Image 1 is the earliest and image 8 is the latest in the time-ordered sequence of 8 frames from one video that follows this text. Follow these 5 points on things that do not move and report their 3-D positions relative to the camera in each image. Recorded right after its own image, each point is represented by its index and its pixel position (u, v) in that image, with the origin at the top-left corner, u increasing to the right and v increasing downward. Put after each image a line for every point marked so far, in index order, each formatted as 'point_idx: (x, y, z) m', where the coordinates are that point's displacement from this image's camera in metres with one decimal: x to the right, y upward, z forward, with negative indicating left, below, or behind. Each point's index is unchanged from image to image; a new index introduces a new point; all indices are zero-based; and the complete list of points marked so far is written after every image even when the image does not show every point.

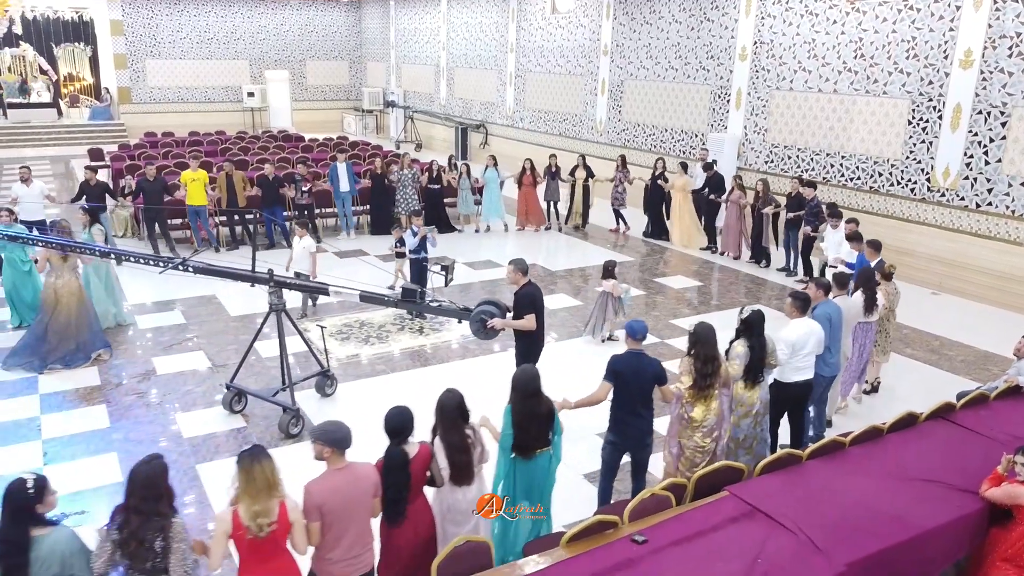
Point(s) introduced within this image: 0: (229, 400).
0: (-1.9, -0.8, +5.5) m
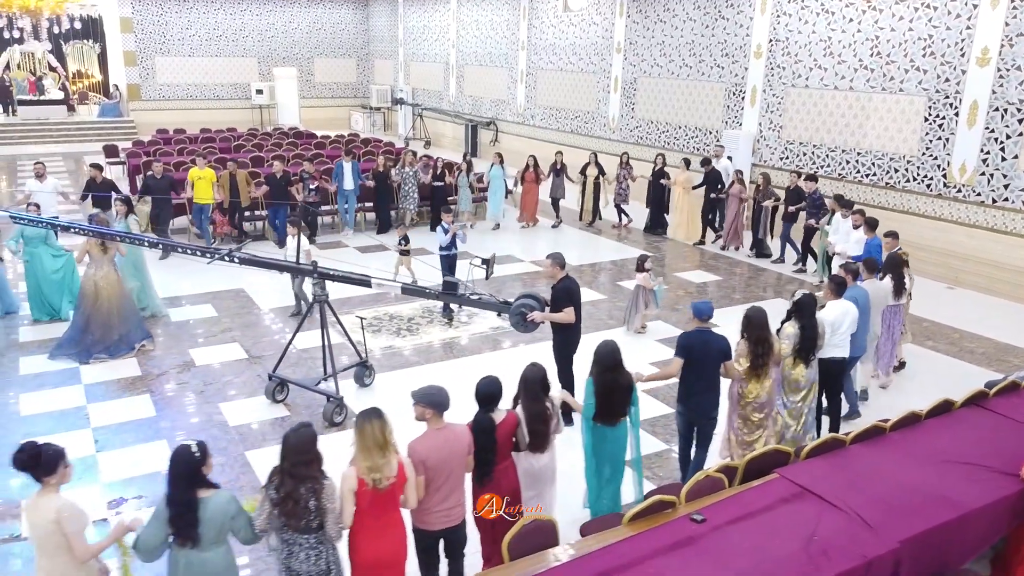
0: (-1.7, -0.7, +5.6) m
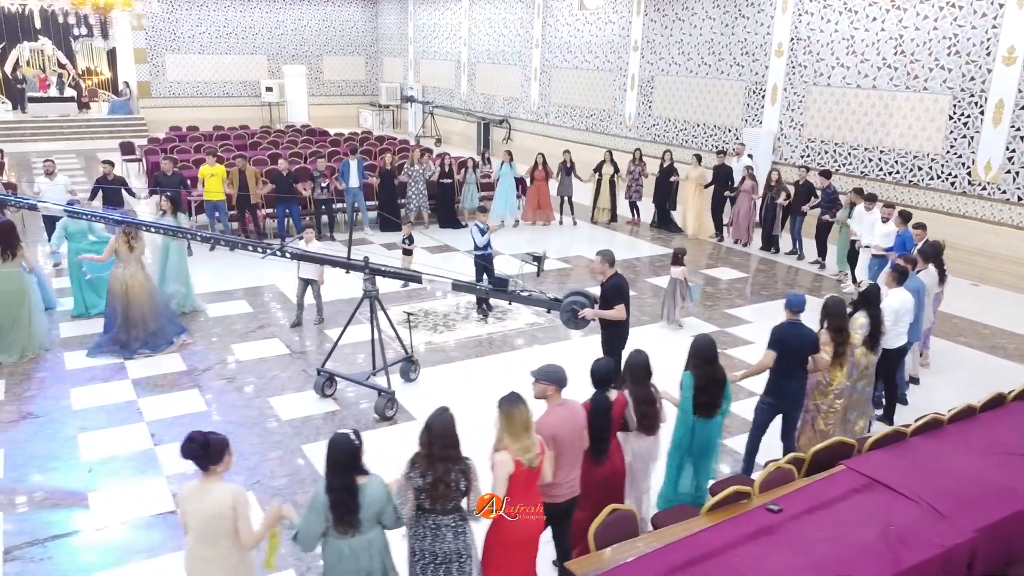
0: (-1.3, -0.7, +5.7) m
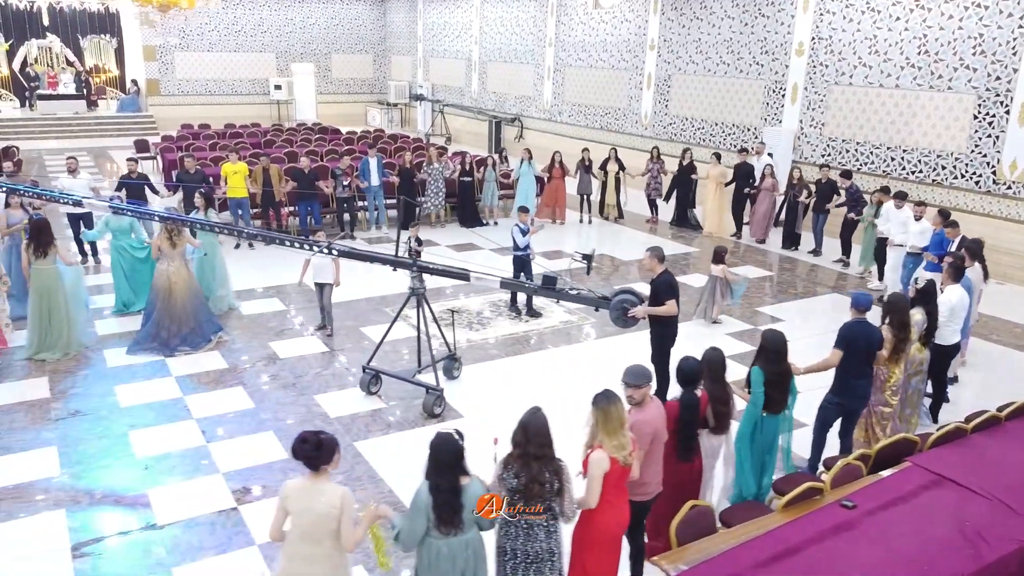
0: (-1.0, -0.7, +5.7) m
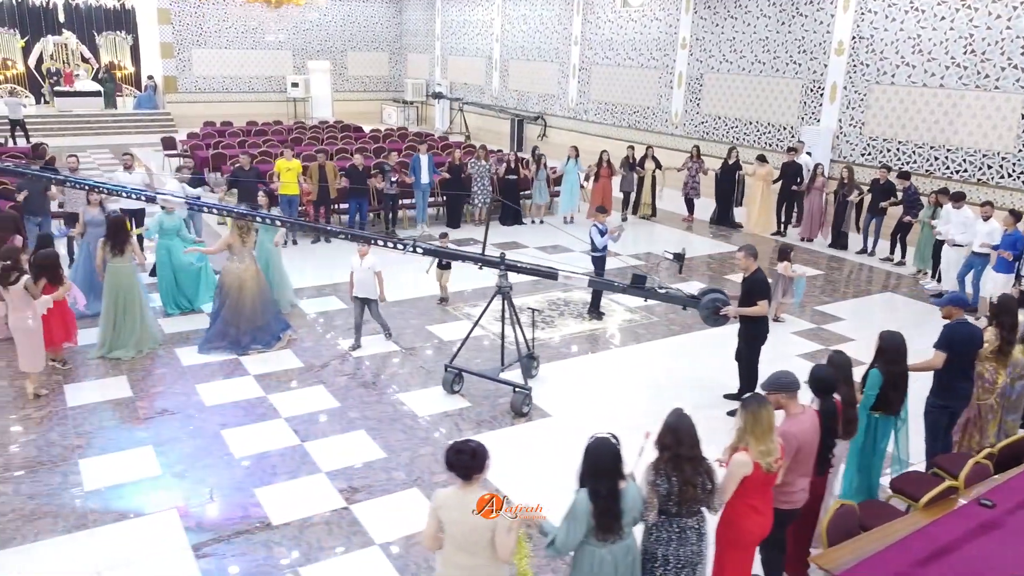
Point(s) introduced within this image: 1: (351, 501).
0: (-0.4, -0.6, +5.7) m
1: (-0.9, -1.1, +4.4) m
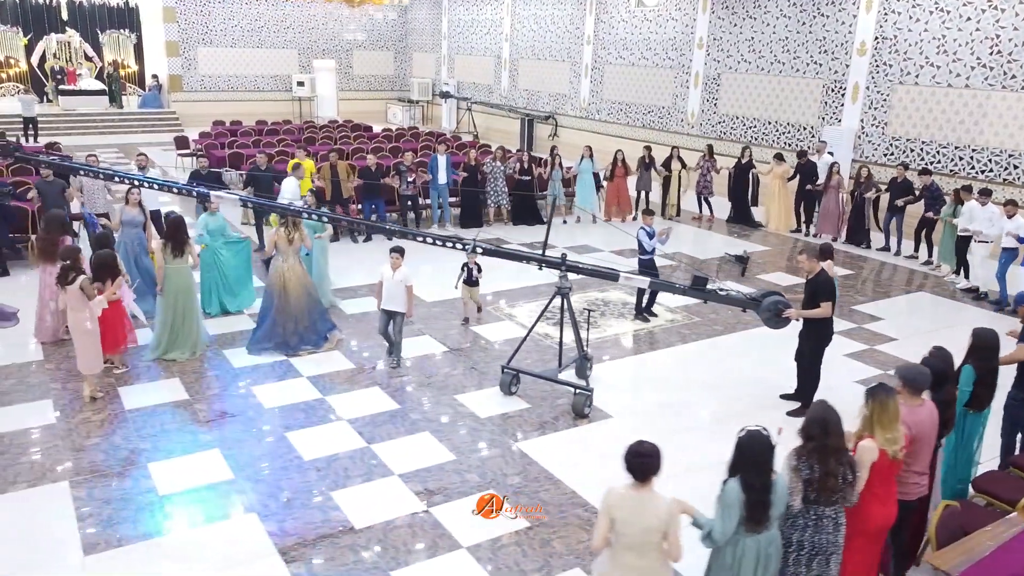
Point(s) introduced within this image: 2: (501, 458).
0: (0.0, -0.6, +5.6) m
1: (-0.4, -1.2, +4.3) m
2: (-0.1, -1.0, +4.8) m
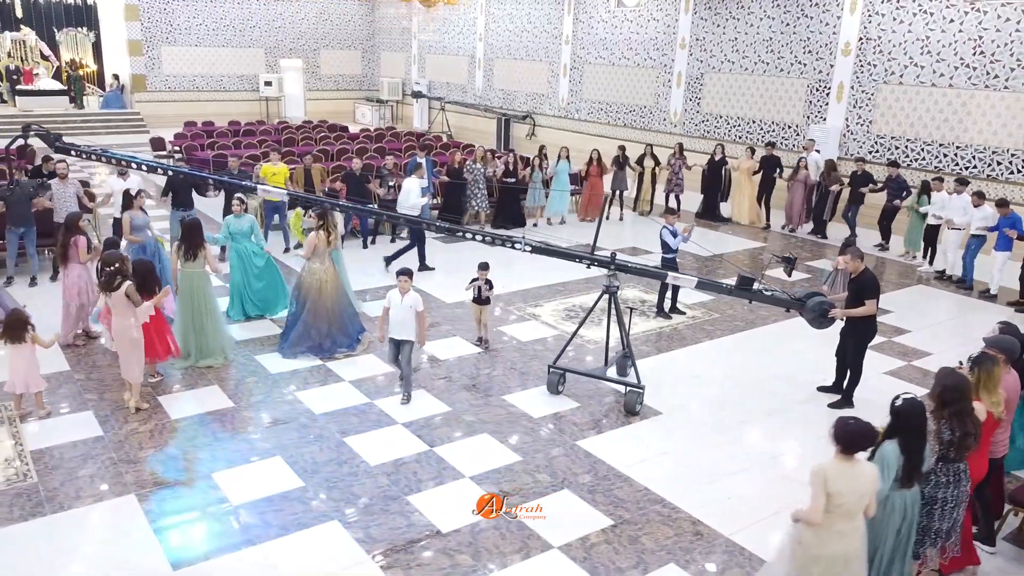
0: (+0.3, -0.6, +5.7) m
1: (0.0, -1.2, +4.3) m
2: (+0.3, -1.0, +4.9) m
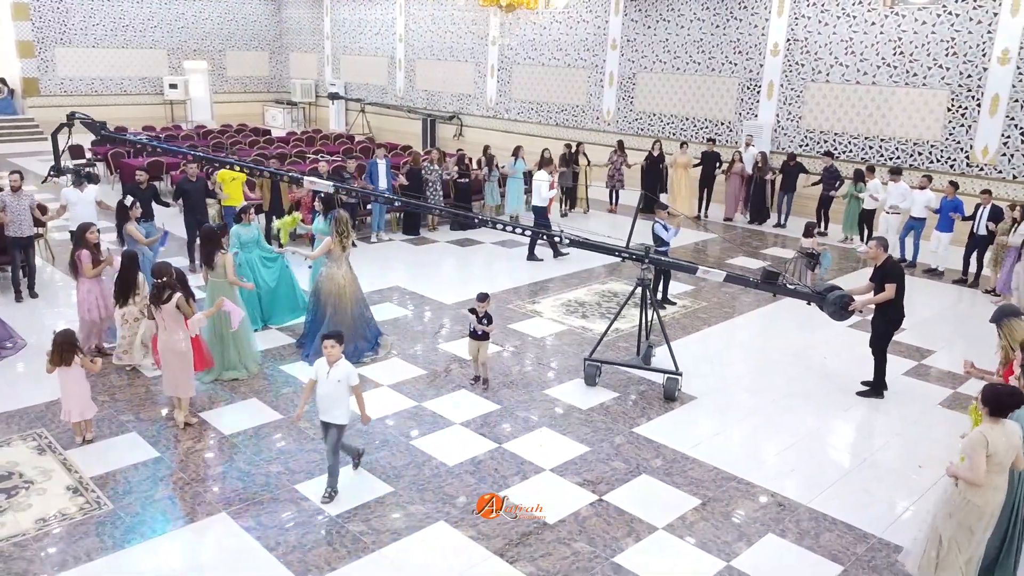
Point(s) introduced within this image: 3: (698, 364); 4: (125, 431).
0: (+0.6, -0.6, +5.9) m
1: (+0.5, -1.1, +4.5) m
2: (+0.7, -1.0, +5.1) m
3: (+1.4, -0.6, +6.5) m
4: (-2.4, -0.9, +5.0) m
